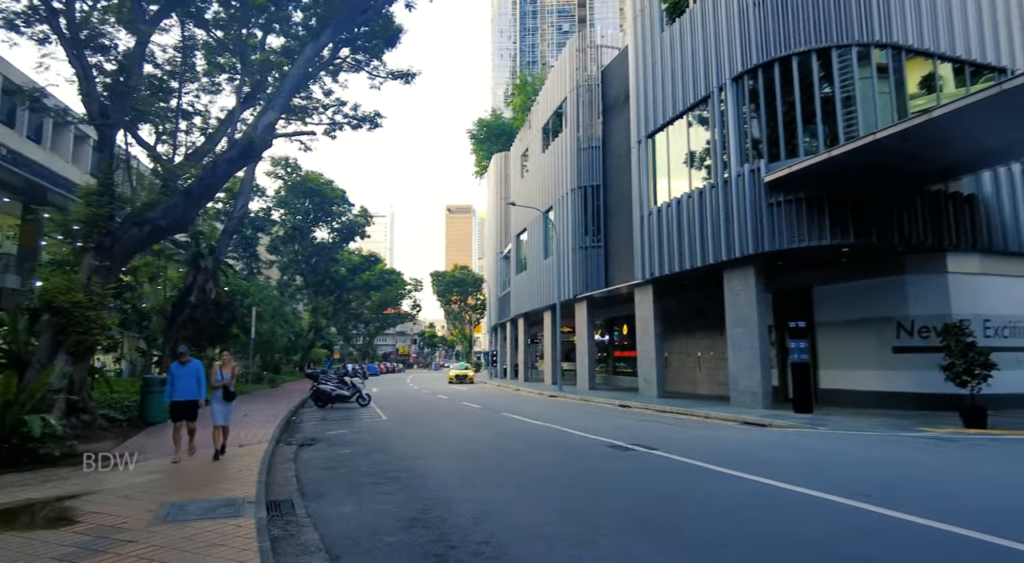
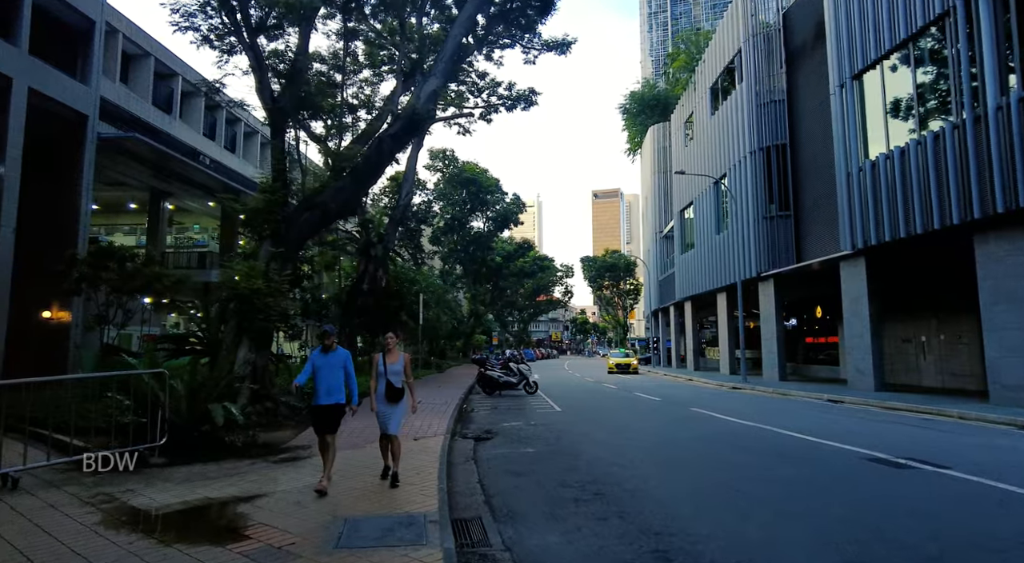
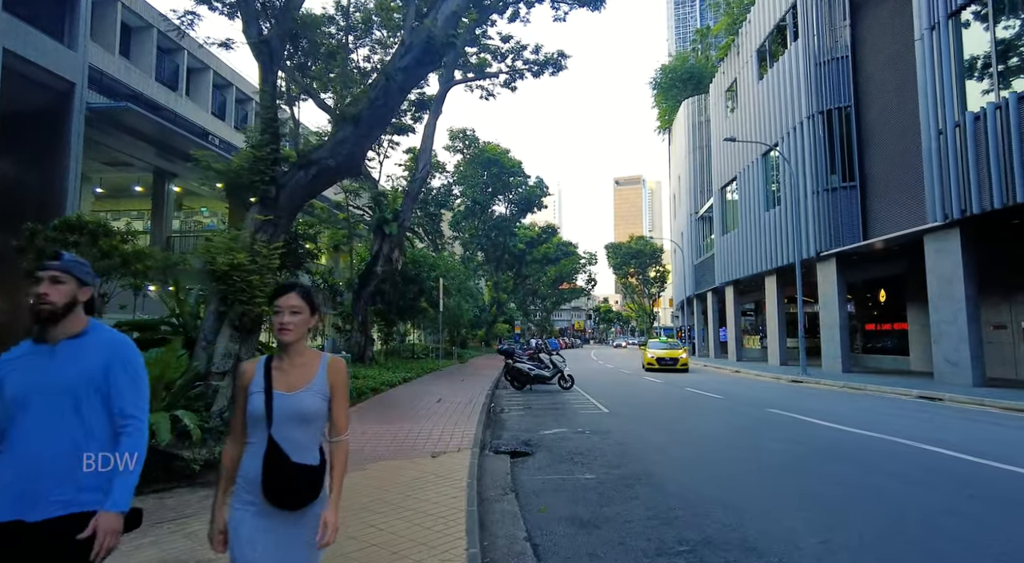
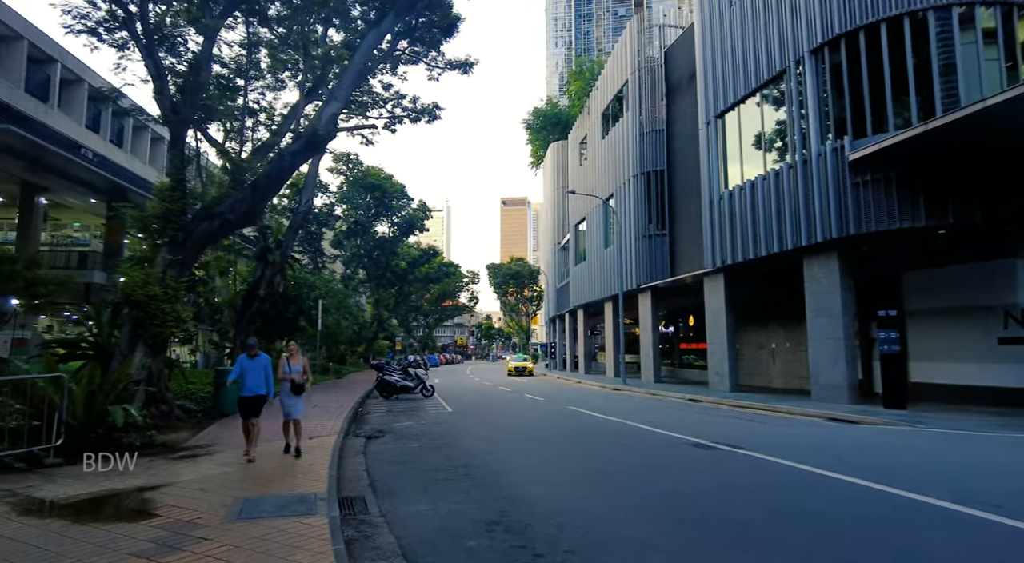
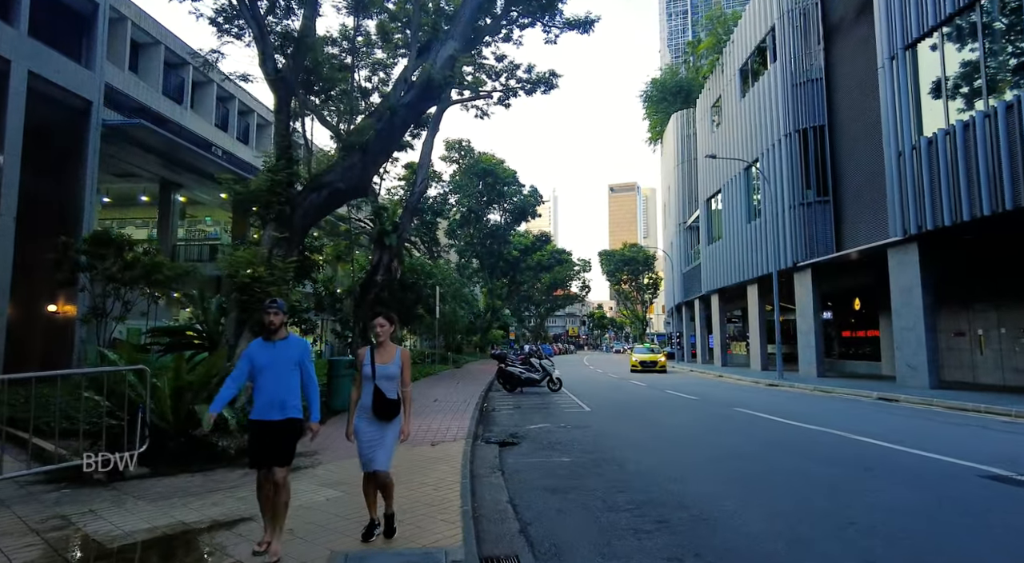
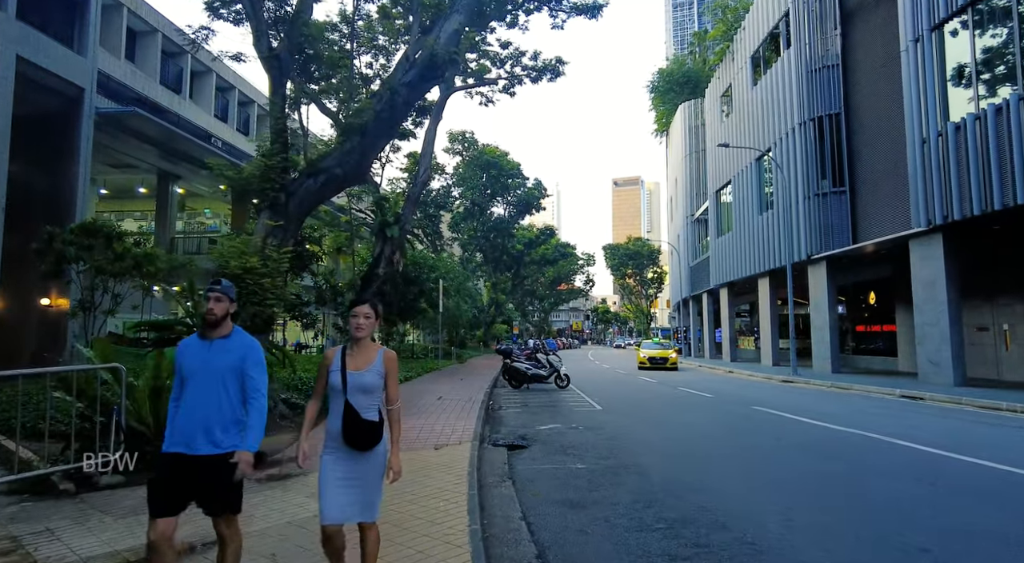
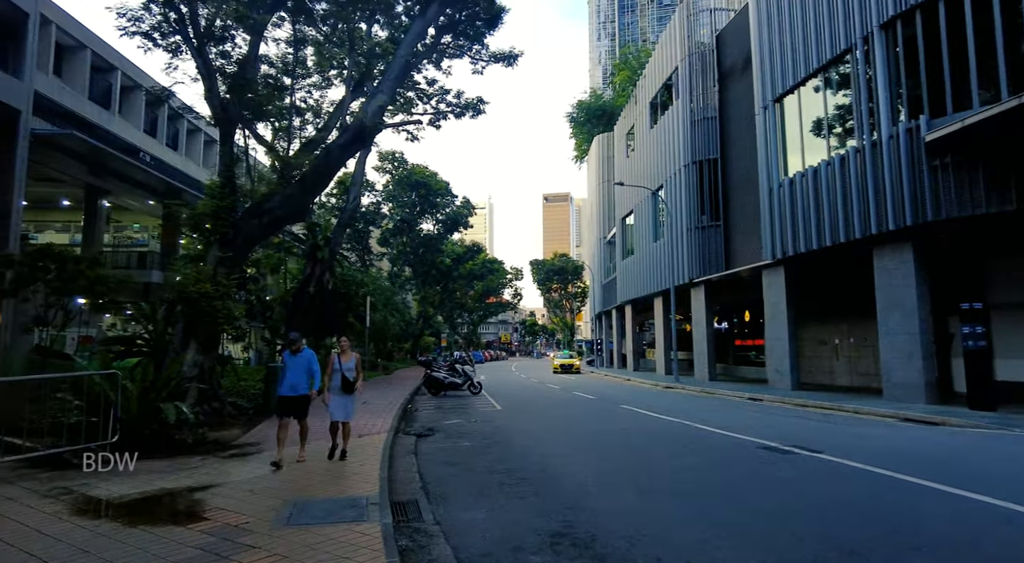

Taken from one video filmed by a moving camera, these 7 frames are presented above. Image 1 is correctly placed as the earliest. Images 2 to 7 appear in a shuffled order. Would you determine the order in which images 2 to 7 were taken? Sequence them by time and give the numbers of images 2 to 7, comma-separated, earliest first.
4, 7, 2, 5, 6, 3
